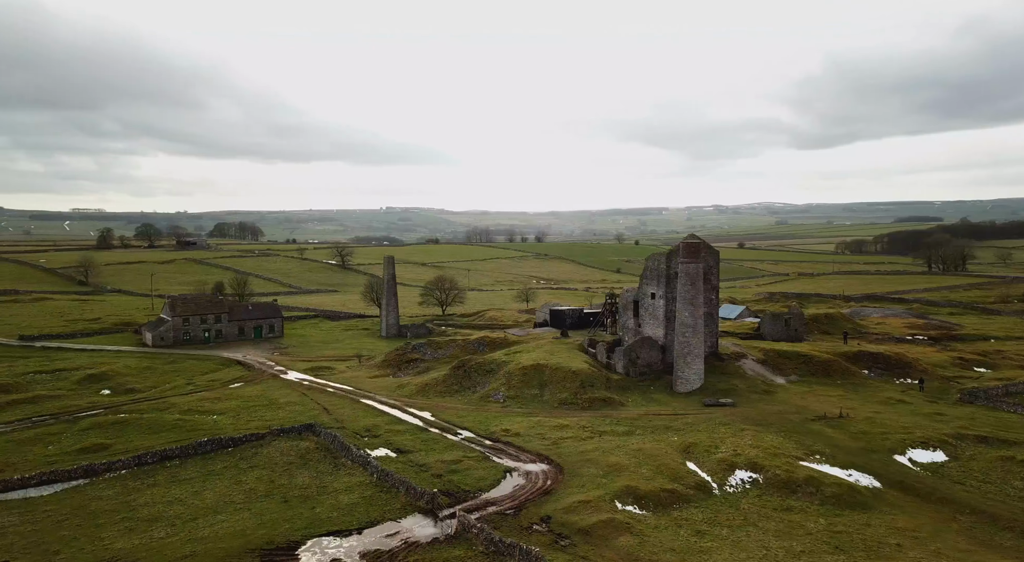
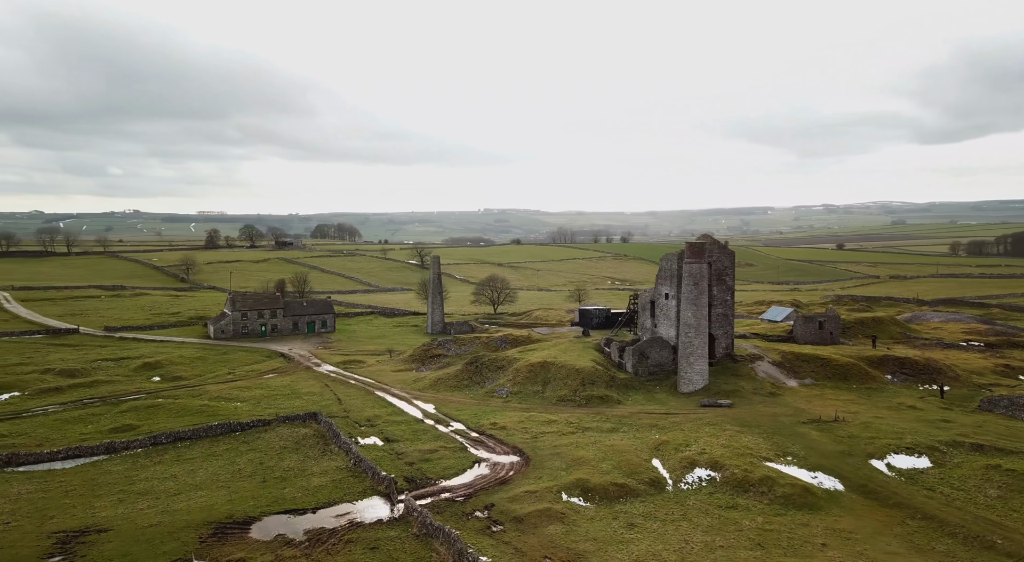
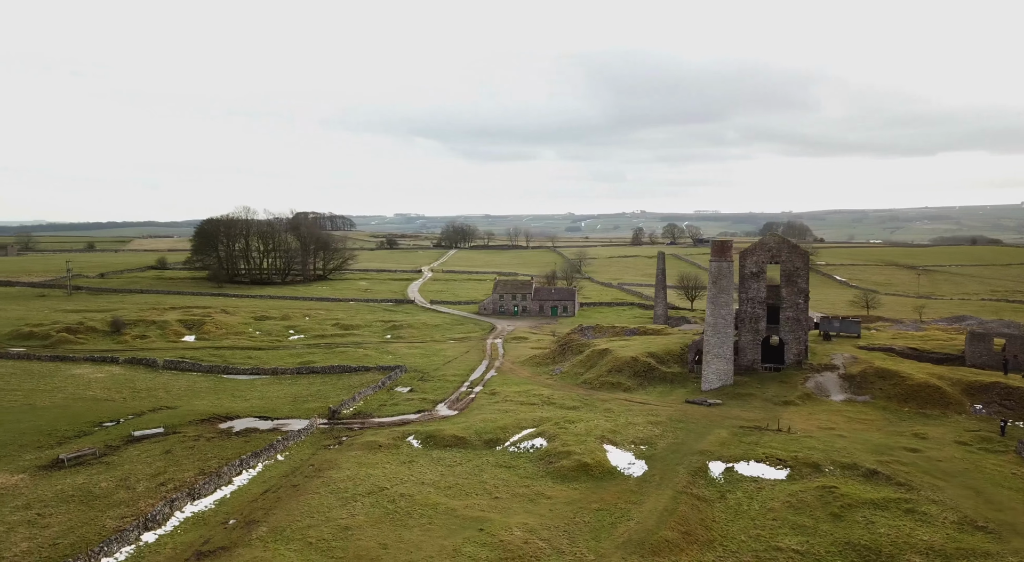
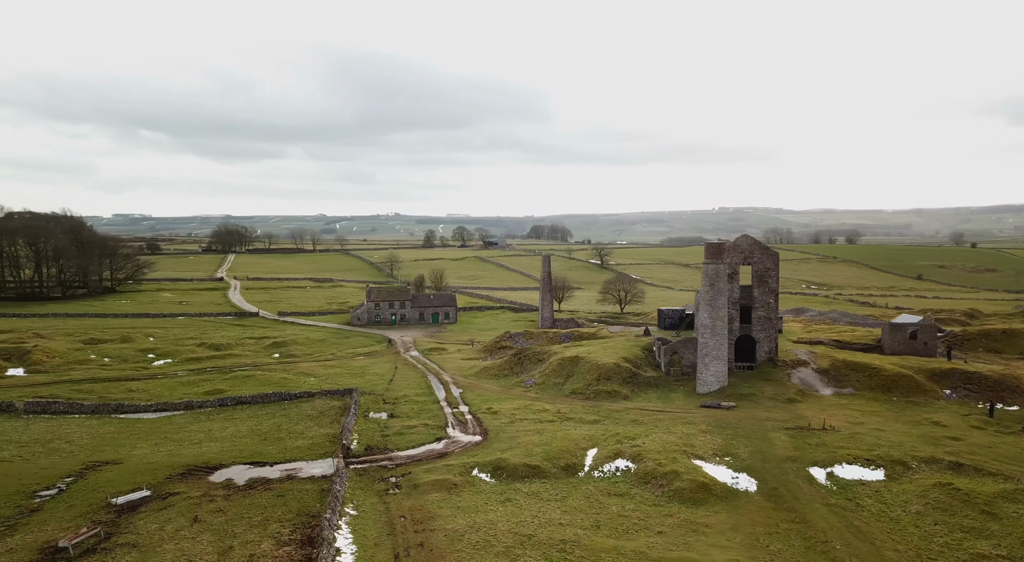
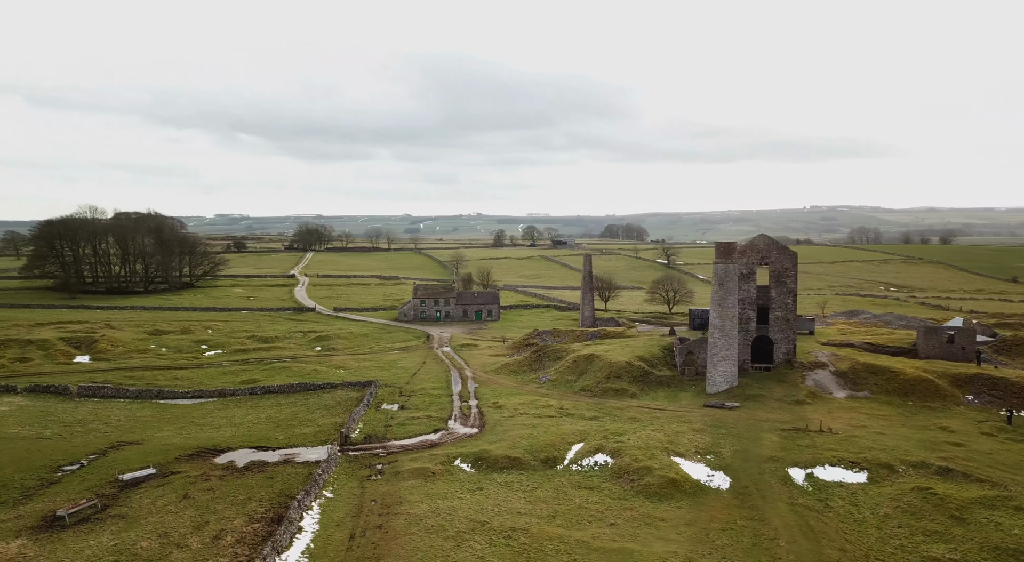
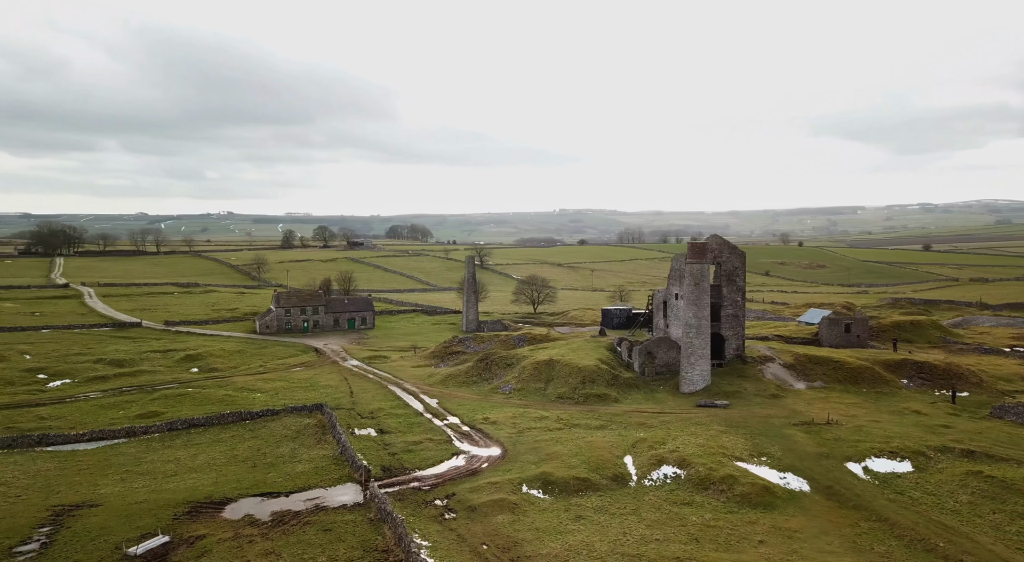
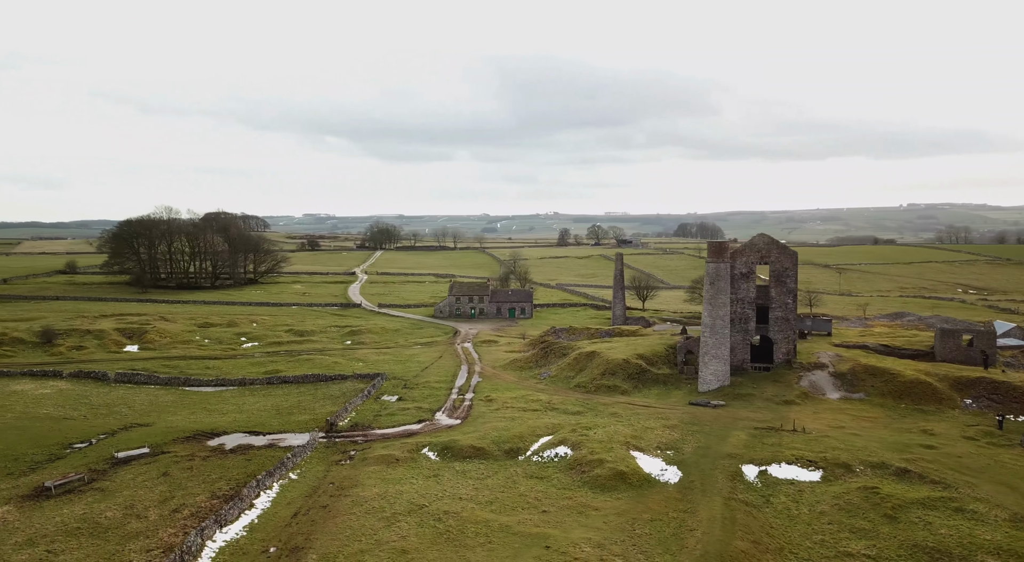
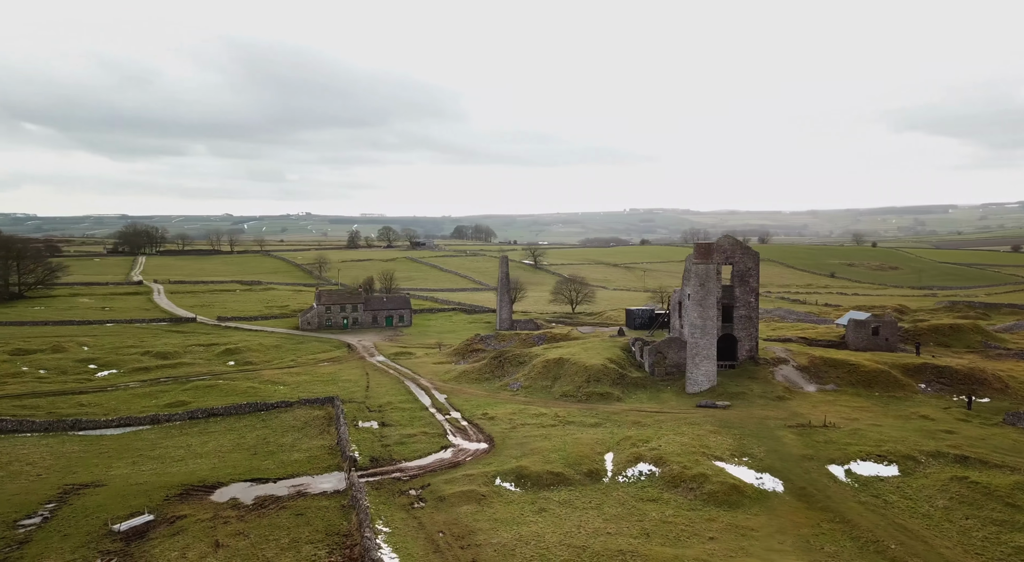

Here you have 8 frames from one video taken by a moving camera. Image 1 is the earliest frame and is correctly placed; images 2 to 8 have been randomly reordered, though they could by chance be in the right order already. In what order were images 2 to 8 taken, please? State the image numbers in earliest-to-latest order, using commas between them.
2, 6, 8, 4, 5, 7, 3
